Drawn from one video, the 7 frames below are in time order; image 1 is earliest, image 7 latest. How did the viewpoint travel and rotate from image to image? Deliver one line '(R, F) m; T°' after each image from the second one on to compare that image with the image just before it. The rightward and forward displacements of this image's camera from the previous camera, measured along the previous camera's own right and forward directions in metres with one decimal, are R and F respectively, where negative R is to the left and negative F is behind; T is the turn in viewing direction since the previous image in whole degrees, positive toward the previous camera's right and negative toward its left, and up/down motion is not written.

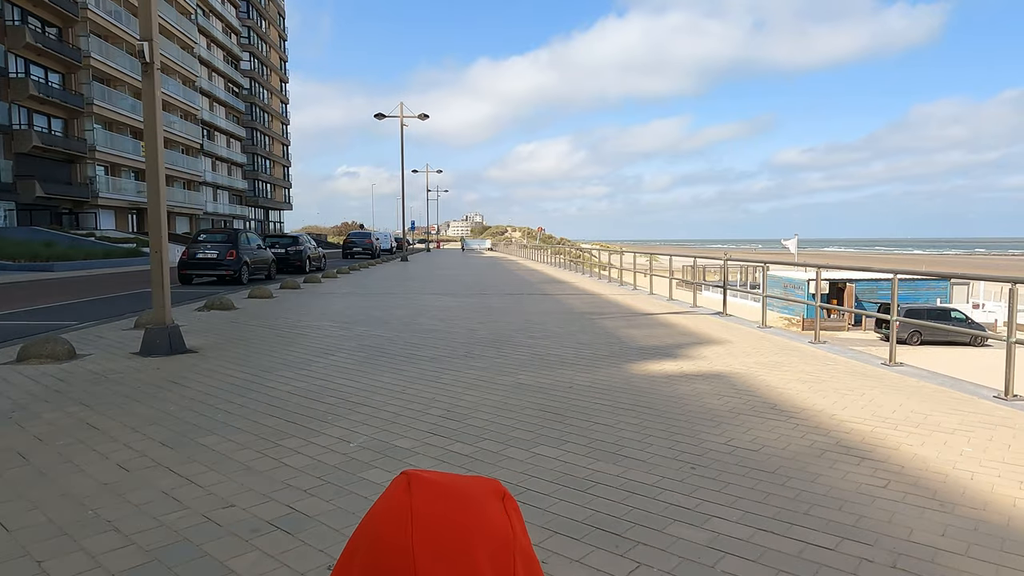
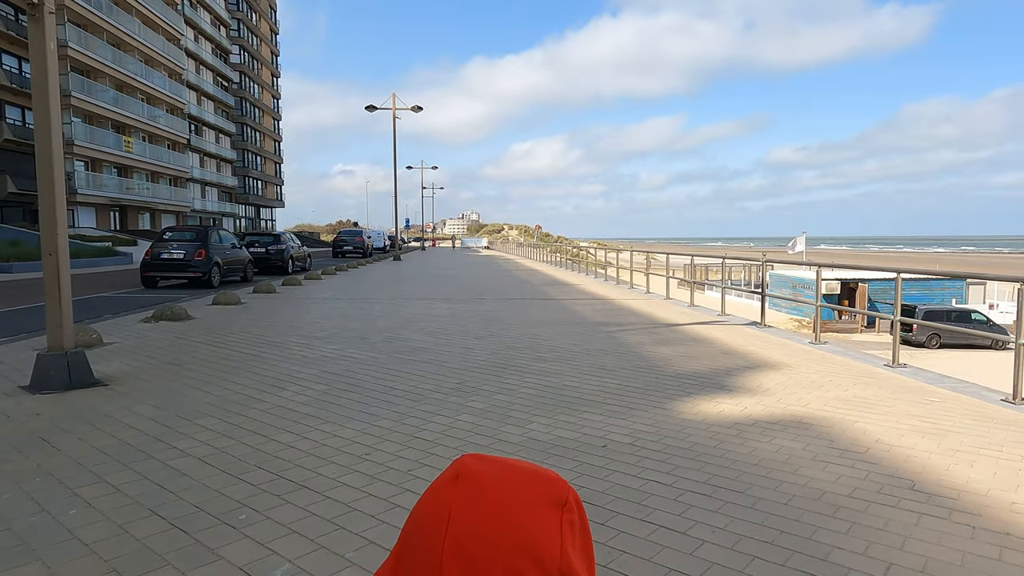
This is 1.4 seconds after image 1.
(-0.1, +1.7) m; 0°
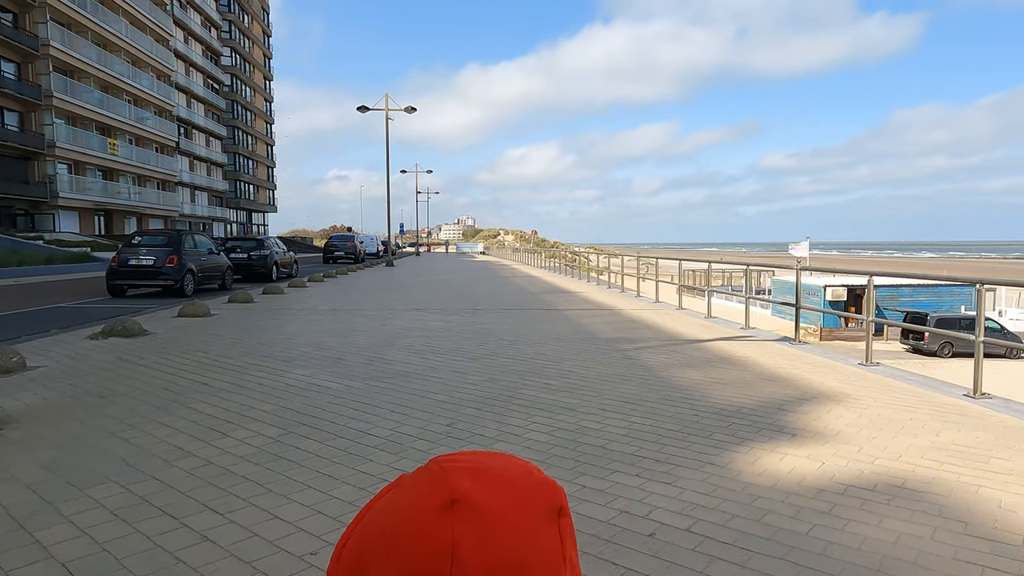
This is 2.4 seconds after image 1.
(-0.1, +1.2) m; 0°
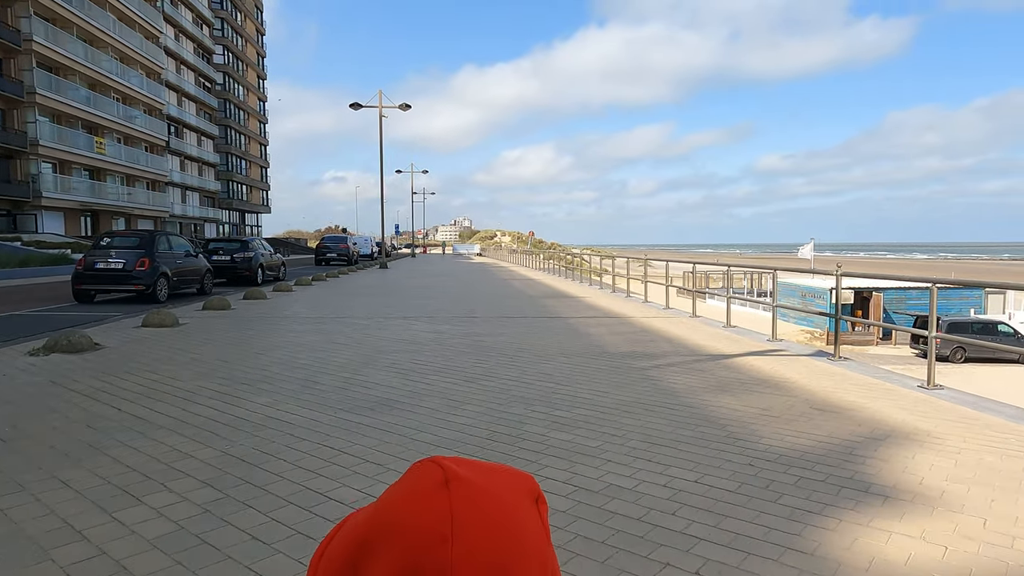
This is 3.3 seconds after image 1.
(-0.1, +1.0) m; 0°
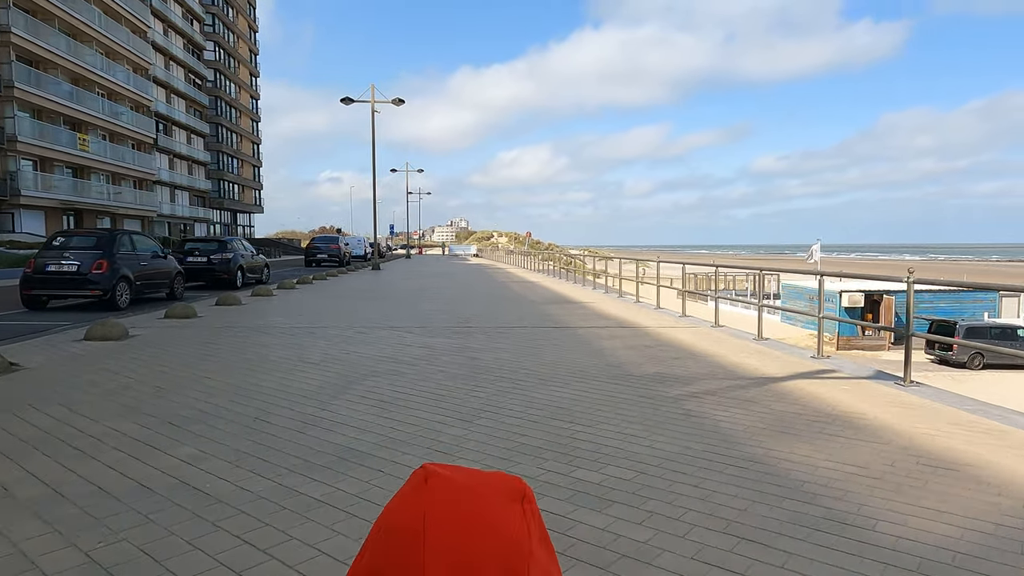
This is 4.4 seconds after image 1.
(-0.1, +1.3) m; 0°
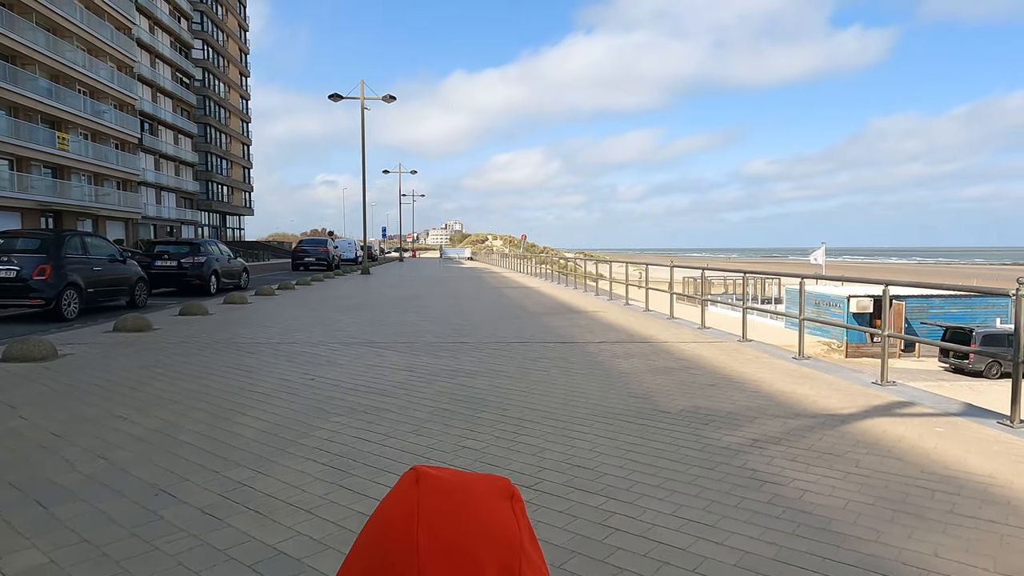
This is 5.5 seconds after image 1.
(-0.1, +1.4) m; 0°
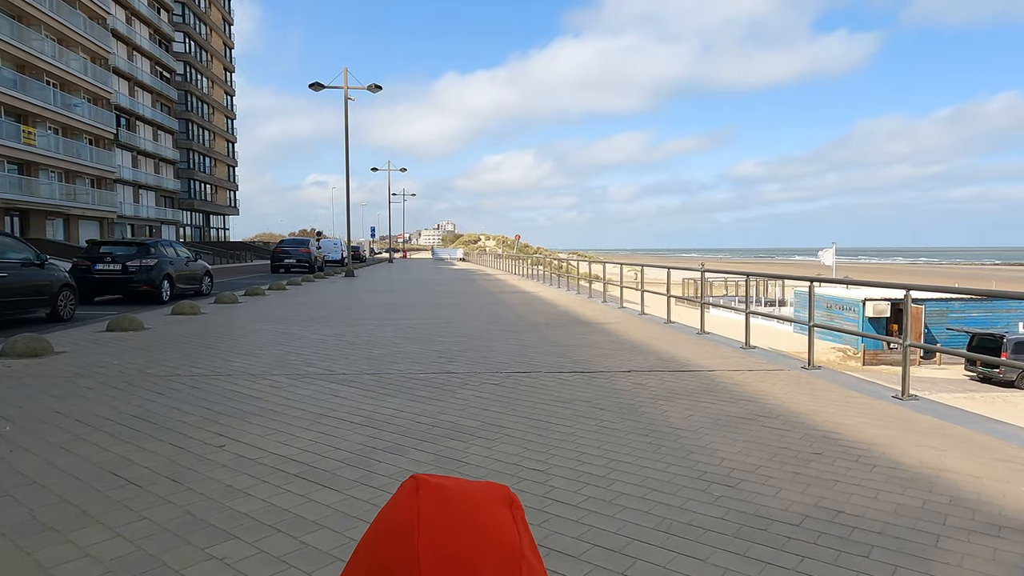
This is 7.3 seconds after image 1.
(-0.1, +2.1) m; +1°
